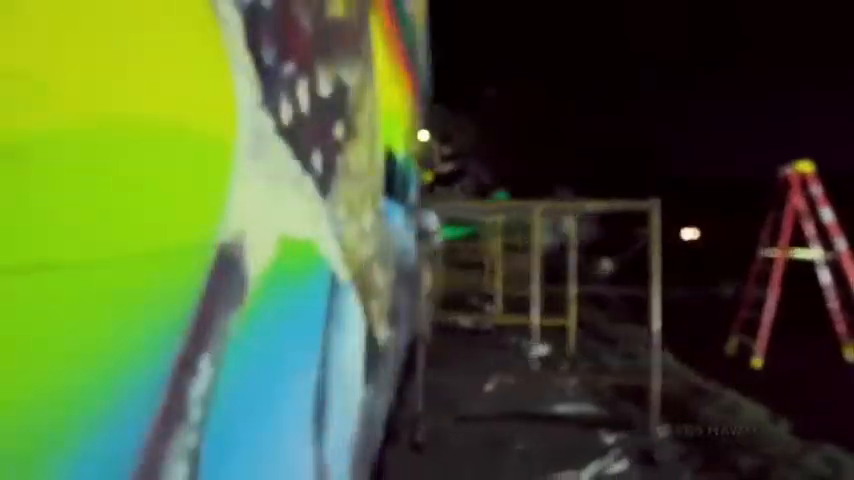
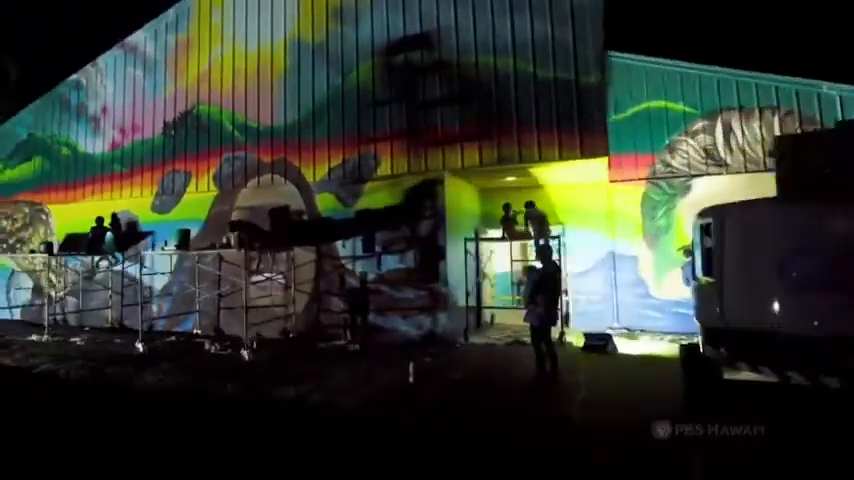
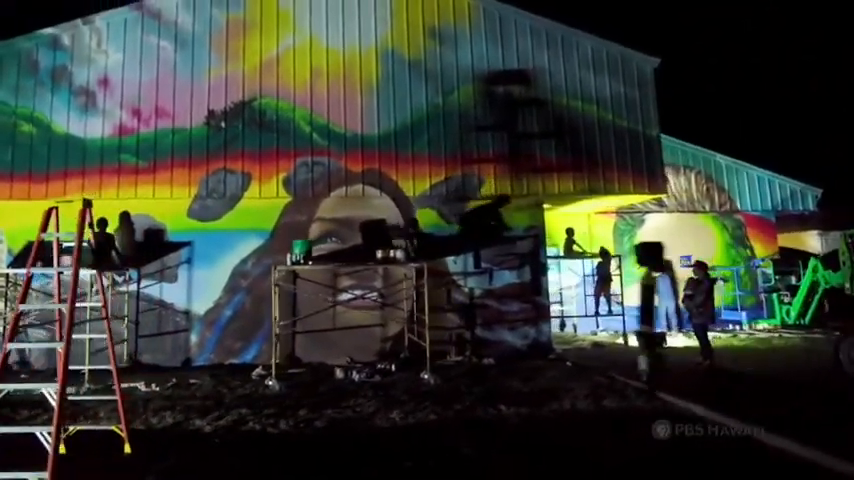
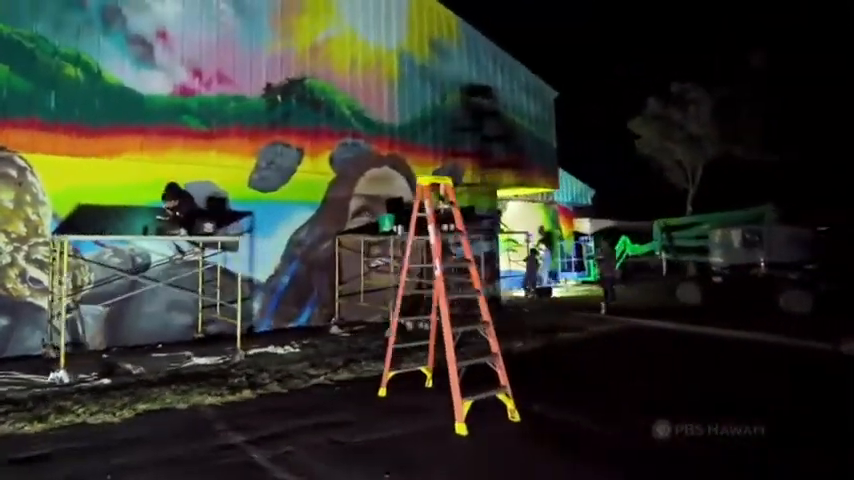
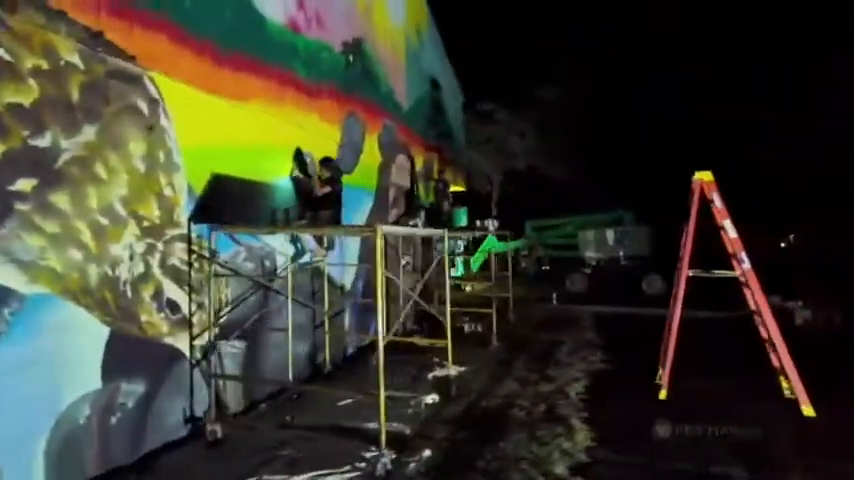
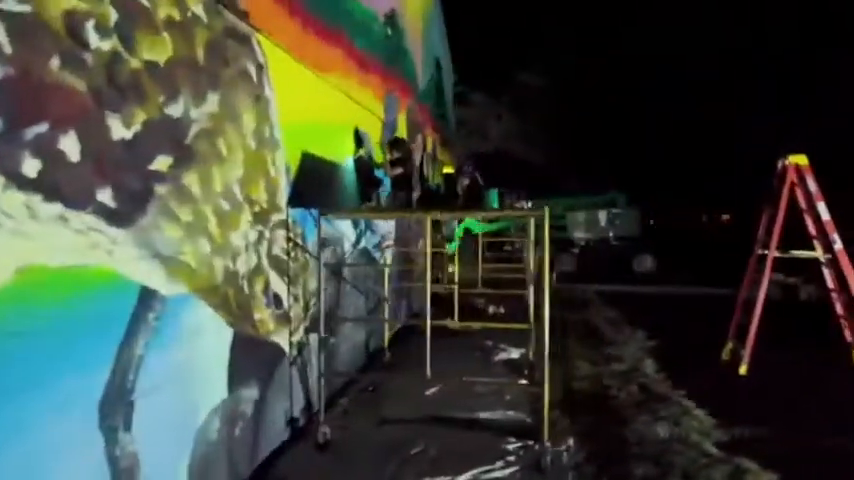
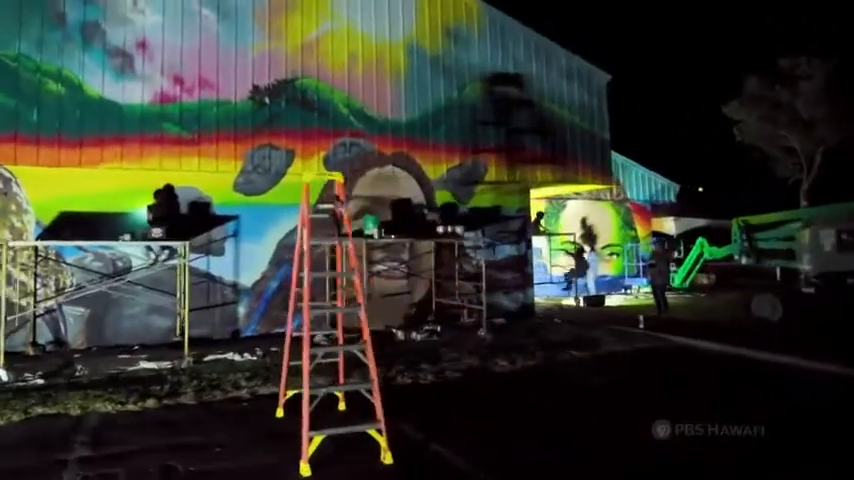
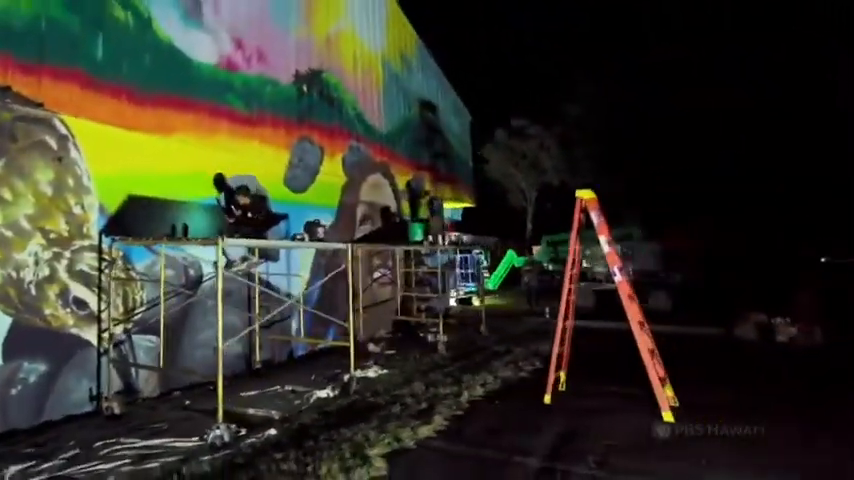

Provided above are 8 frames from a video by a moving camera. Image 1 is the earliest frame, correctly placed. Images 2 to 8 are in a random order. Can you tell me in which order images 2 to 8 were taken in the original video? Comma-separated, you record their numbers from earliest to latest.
6, 5, 8, 4, 7, 3, 2
